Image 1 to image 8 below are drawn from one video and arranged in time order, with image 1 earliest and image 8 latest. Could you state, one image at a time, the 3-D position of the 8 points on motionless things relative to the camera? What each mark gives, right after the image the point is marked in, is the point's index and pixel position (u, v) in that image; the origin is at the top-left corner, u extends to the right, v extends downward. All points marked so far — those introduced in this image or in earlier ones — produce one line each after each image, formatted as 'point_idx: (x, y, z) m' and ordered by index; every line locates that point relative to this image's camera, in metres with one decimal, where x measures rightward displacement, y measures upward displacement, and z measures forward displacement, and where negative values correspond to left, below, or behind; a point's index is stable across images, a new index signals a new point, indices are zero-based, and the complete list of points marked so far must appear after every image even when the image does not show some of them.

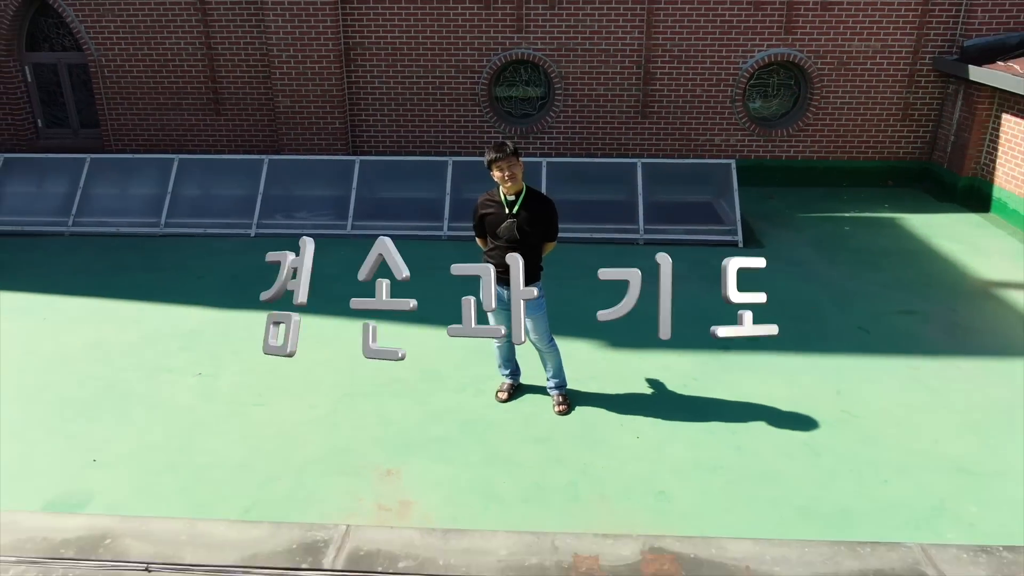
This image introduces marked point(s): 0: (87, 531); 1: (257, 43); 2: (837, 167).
0: (-1.5, -0.8, +2.6) m
1: (-3.1, +3.0, +9.7) m
2: (+4.0, +1.5, +9.8) m
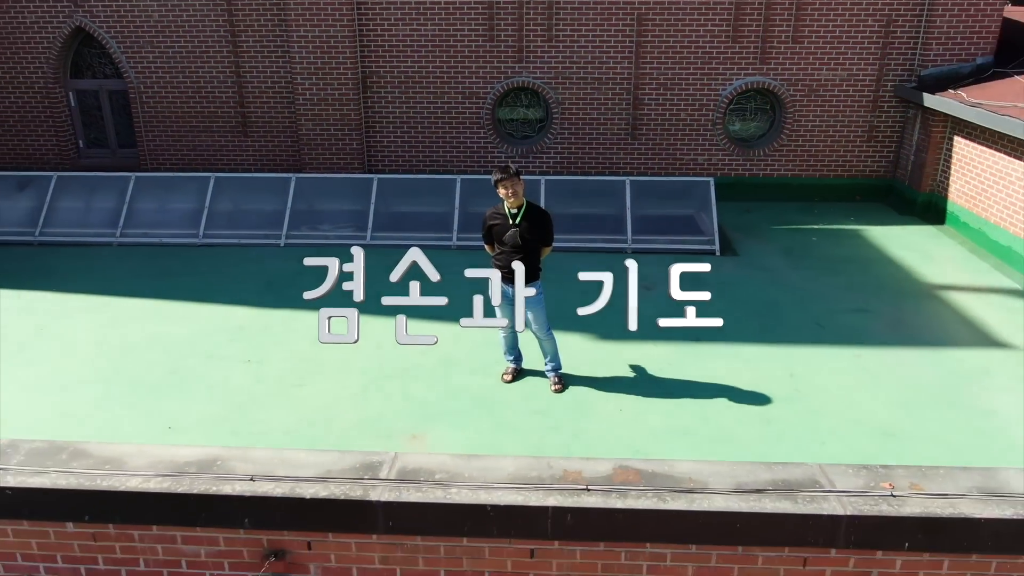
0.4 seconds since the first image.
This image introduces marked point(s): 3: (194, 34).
0: (-1.5, -0.8, +3.5) m
1: (-3.0, +2.9, +10.7) m
2: (+4.0, +1.4, +10.8) m
3: (-4.2, +3.4, +10.6) m
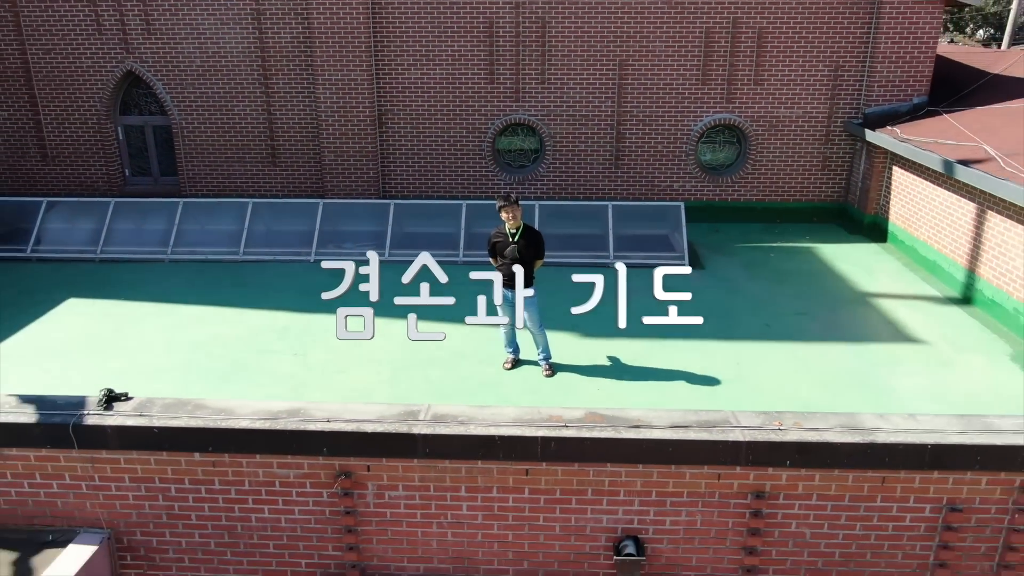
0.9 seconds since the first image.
0: (-1.5, -0.8, +4.9) m
1: (-3.1, +2.7, +12.1) m
2: (+4.0, +1.2, +12.2) m
3: (-4.2, +3.2, +12.0) m
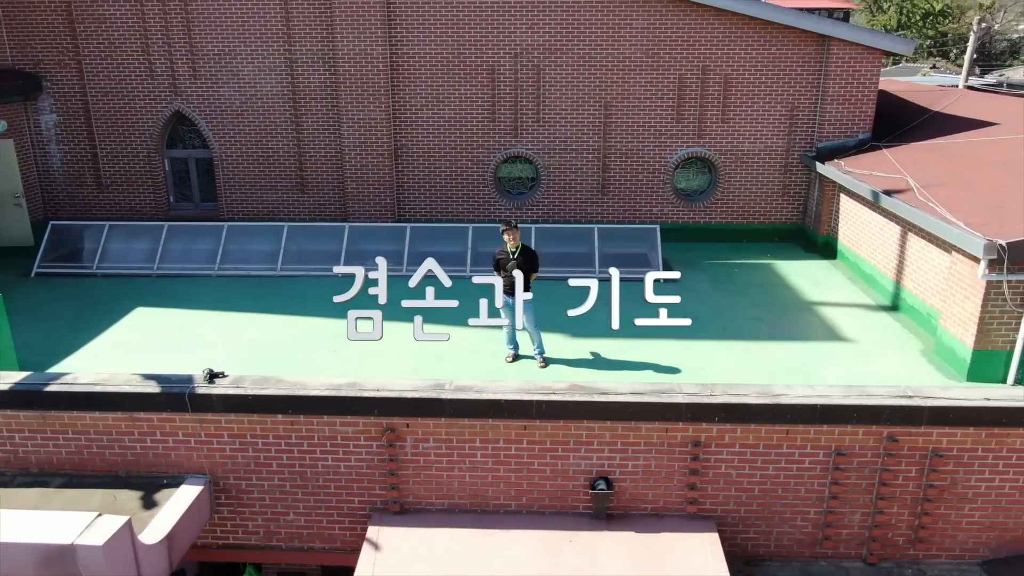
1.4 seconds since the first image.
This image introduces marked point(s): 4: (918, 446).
0: (-1.4, -0.8, +6.6) m
1: (-3.1, +2.5, +13.9) m
2: (+4.0, +1.0, +14.0) m
3: (-4.2, +3.0, +13.8) m
4: (+3.2, -1.2, +6.3) m
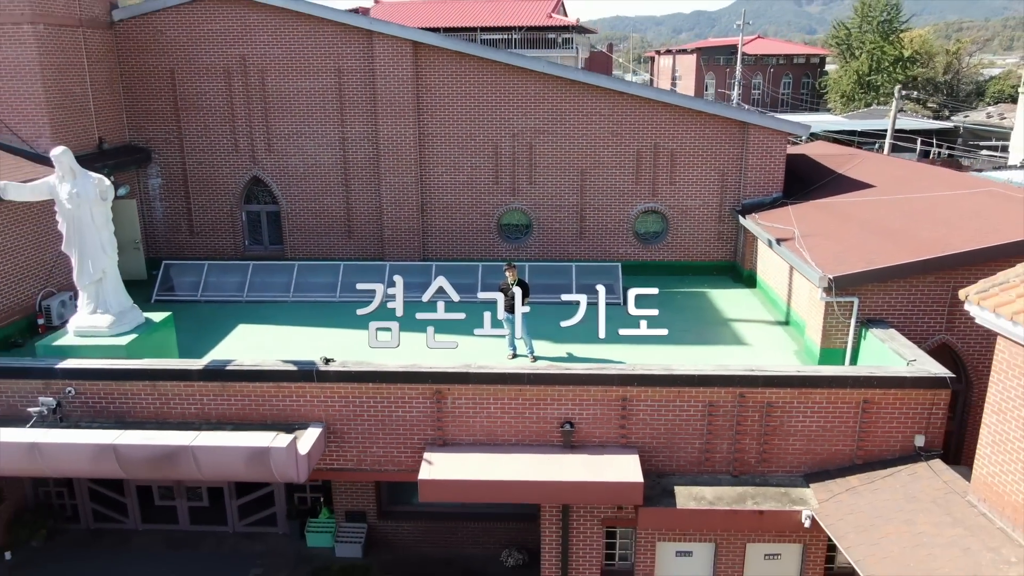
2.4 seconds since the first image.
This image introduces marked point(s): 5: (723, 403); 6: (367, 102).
0: (-1.4, -1.0, +10.7) m
1: (-3.1, +2.0, +18.1) m
2: (+4.0, +0.5, +18.2) m
3: (-4.3, +2.5, +18.0) m
4: (+3.2, -1.4, +10.4) m
5: (+2.8, -1.5, +10.4) m
6: (-3.2, +4.1, +17.4) m
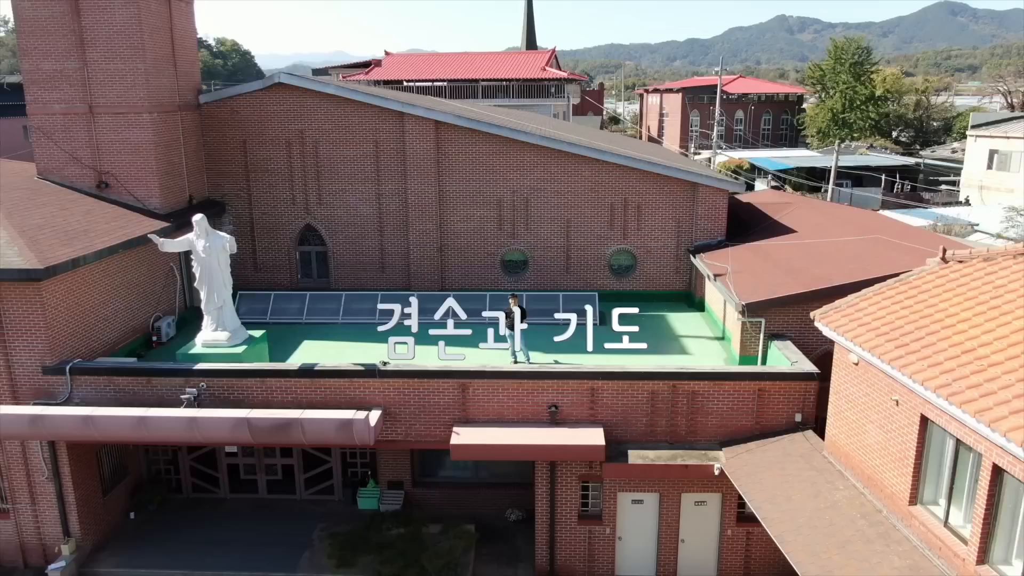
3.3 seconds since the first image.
0: (-1.4, -1.5, +15.2) m
1: (-3.1, +1.3, +22.7) m
2: (+4.0, -0.2, +22.8) m
3: (-4.3, +1.8, +22.7) m
4: (+3.2, -1.9, +14.9) m
5: (+2.8, -1.9, +15.0) m
6: (-3.2, +3.4, +22.2) m
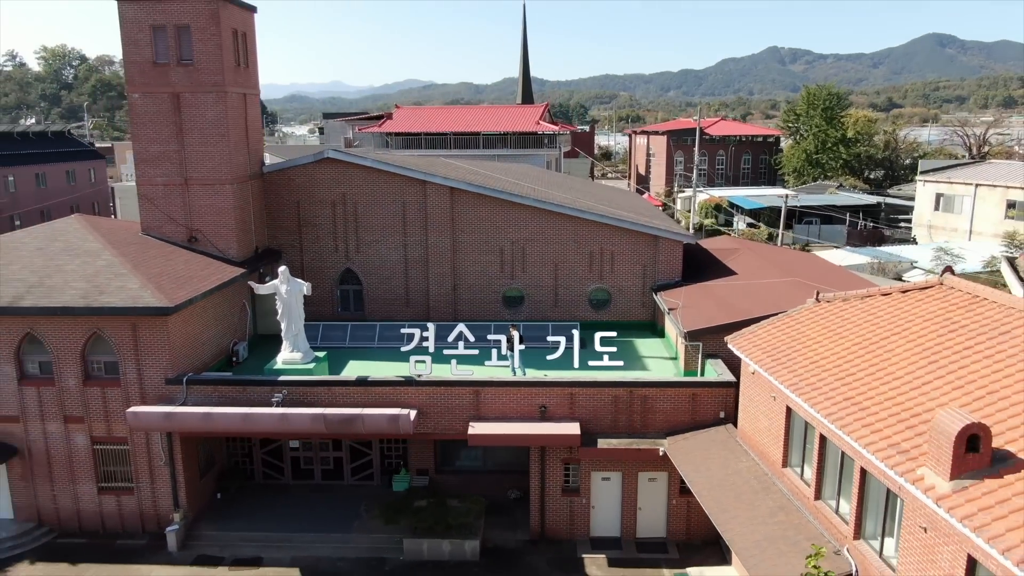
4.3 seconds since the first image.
0: (-1.4, -2.3, +20.8) m
1: (-3.1, +0.2, +28.3) m
2: (+4.0, -1.3, +28.4) m
3: (-4.3, +0.6, +28.3) m
4: (+3.3, -2.7, +20.5) m
5: (+2.8, -2.8, +20.5) m
6: (-3.2, +2.3, +27.8) m
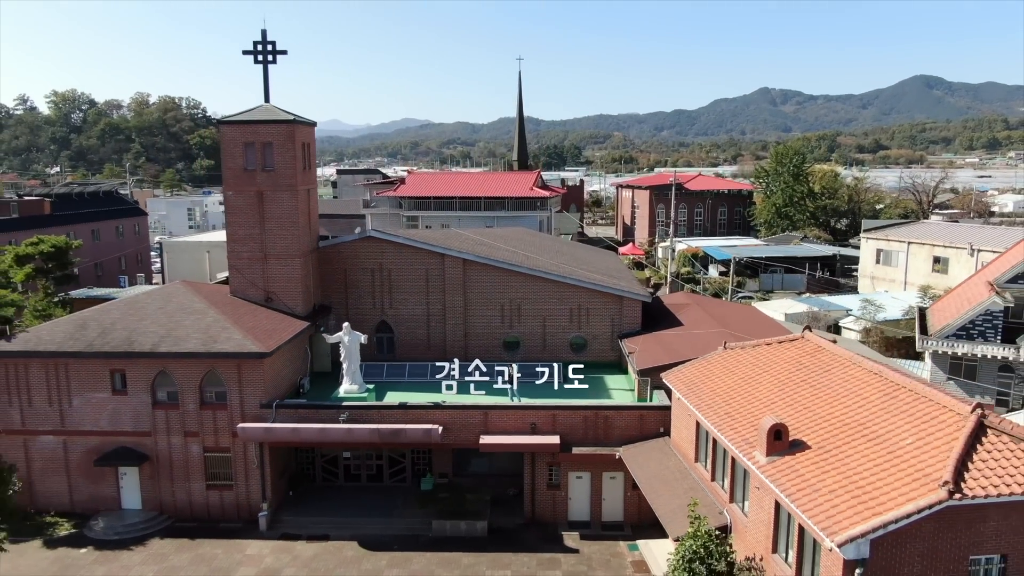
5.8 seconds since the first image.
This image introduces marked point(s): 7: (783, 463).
0: (-1.4, -4.2, +28.8) m
1: (-3.2, -2.0, +36.5) m
2: (+3.9, -3.4, +36.5) m
3: (-4.4, -1.5, +36.5) m
4: (+3.2, -4.5, +28.5) m
5: (+2.8, -4.6, +28.6) m
6: (-3.3, +0.2, +36.1) m
7: (+6.5, -4.2, +19.0) m
